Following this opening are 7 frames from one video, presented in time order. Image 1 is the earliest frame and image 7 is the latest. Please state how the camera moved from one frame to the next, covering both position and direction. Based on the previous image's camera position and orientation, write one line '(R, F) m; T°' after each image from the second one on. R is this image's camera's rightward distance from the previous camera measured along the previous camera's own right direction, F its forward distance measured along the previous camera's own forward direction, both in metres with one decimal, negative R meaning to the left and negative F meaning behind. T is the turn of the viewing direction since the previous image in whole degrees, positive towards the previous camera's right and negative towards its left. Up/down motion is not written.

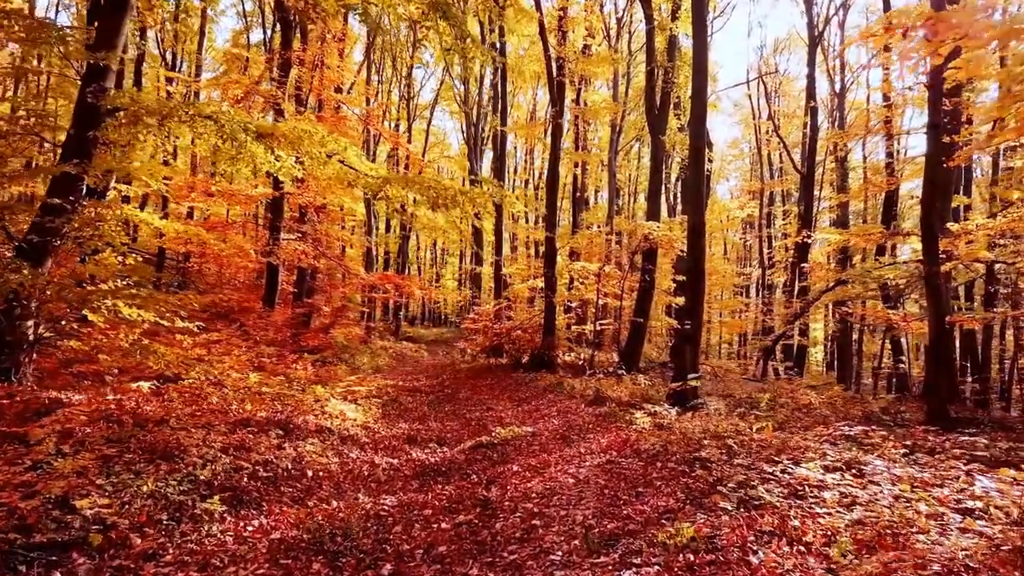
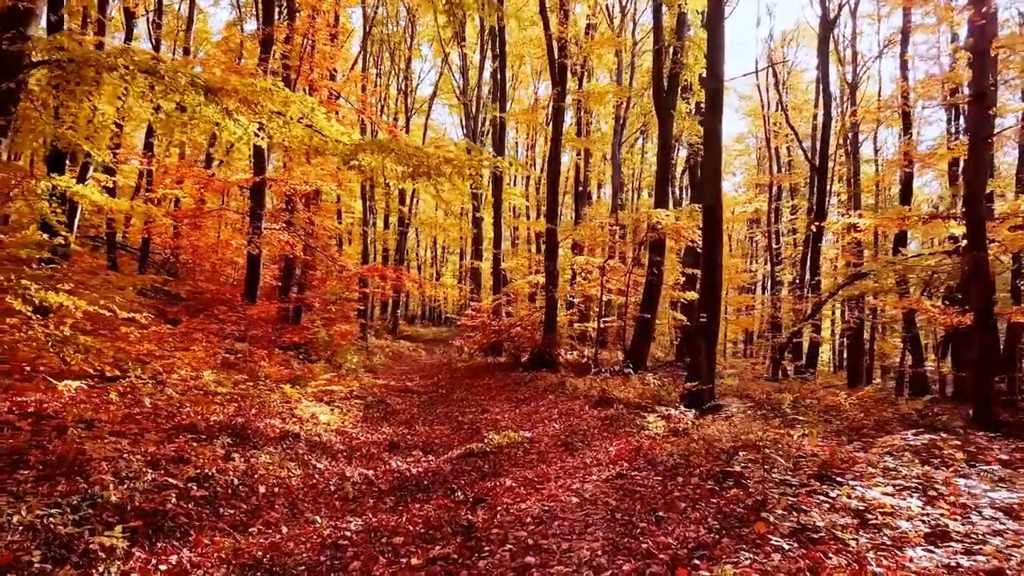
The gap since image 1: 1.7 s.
(+0.1, +1.2) m; 0°
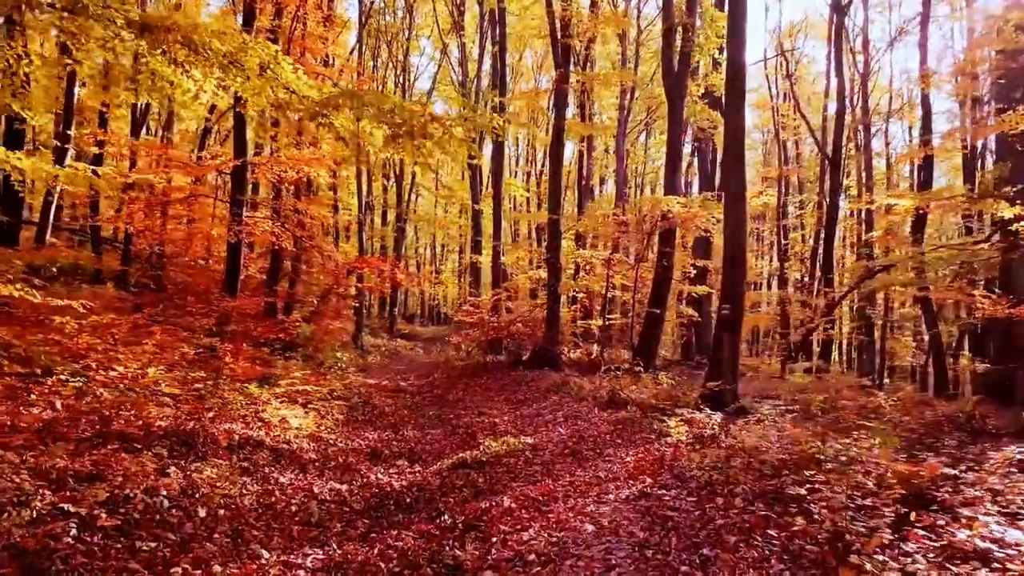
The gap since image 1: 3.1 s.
(0.0, +1.1) m; 0°
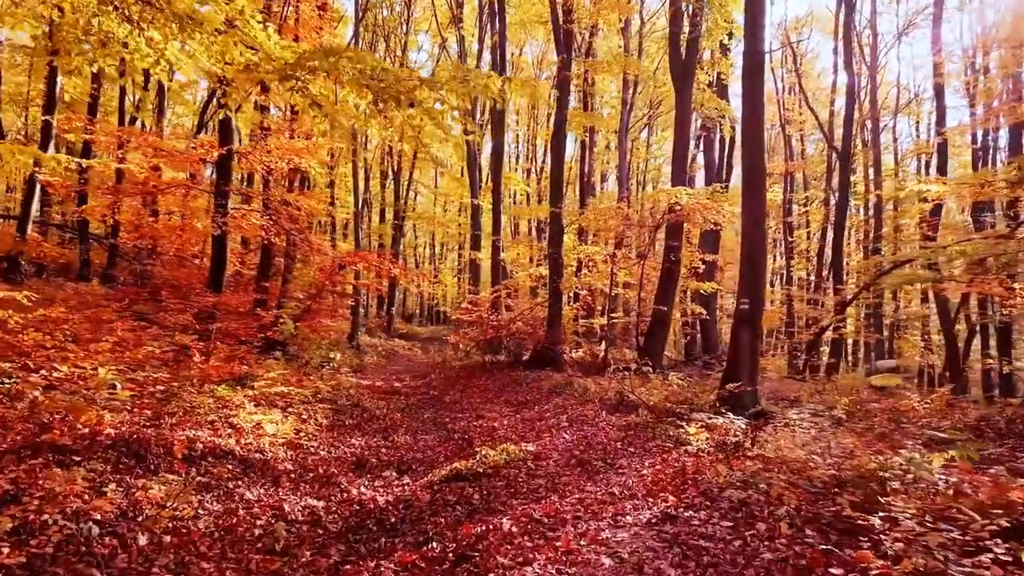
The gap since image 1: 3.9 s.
(0.0, +0.8) m; 0°
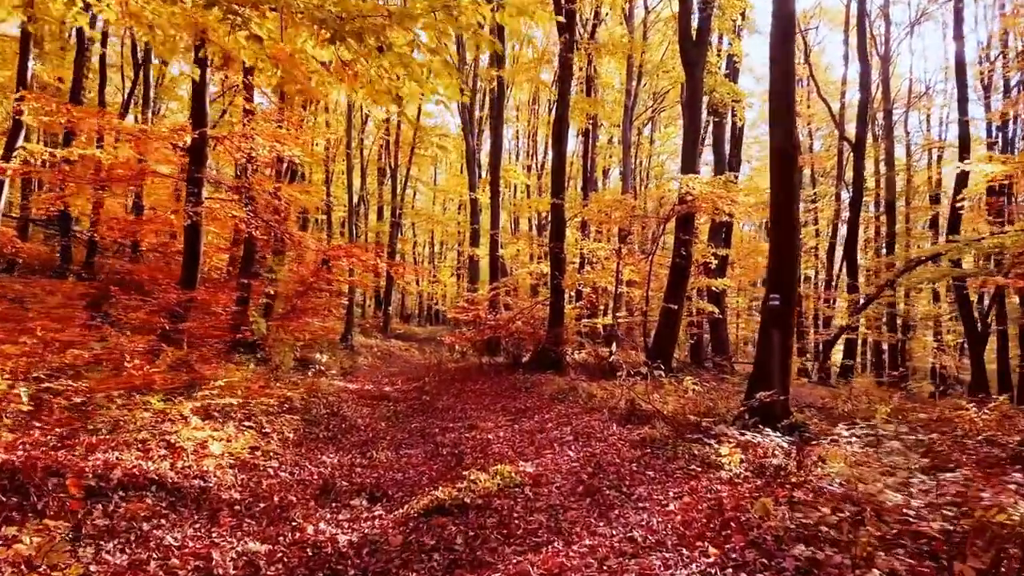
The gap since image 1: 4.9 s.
(0.0, +1.1) m; 0°
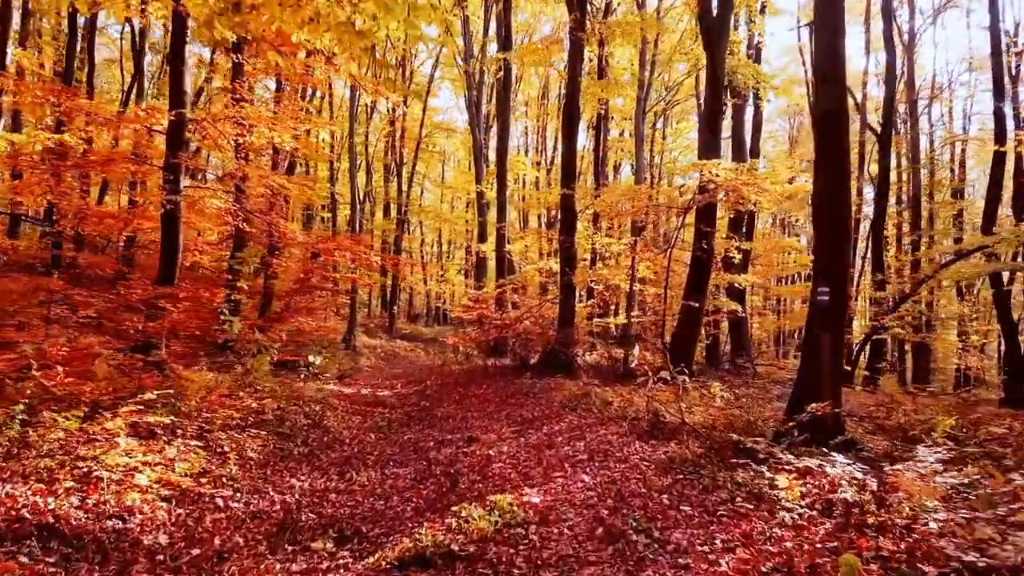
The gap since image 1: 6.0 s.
(+0.1, +1.1) m; -1°
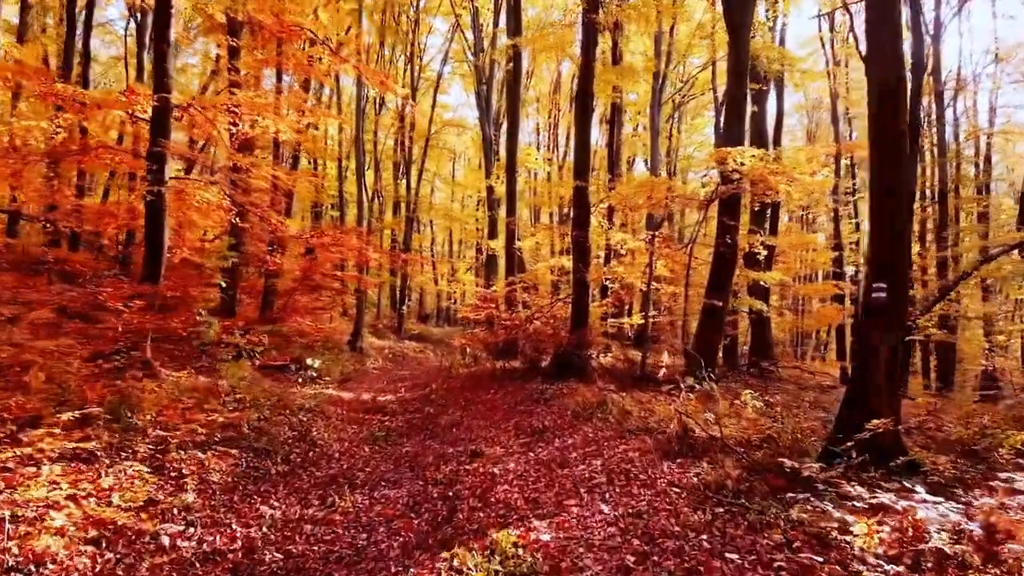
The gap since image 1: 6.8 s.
(0.0, +0.9) m; -1°
